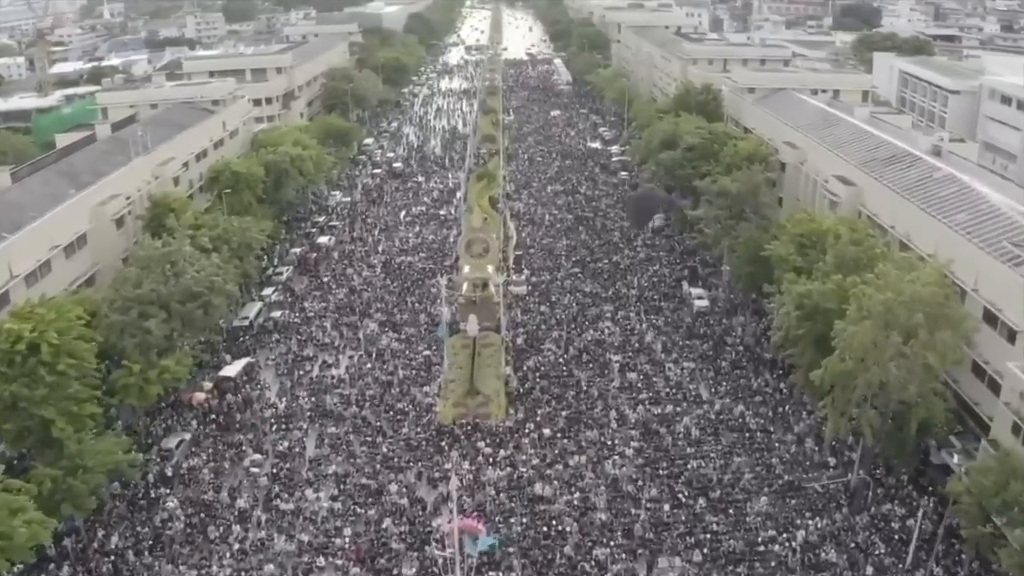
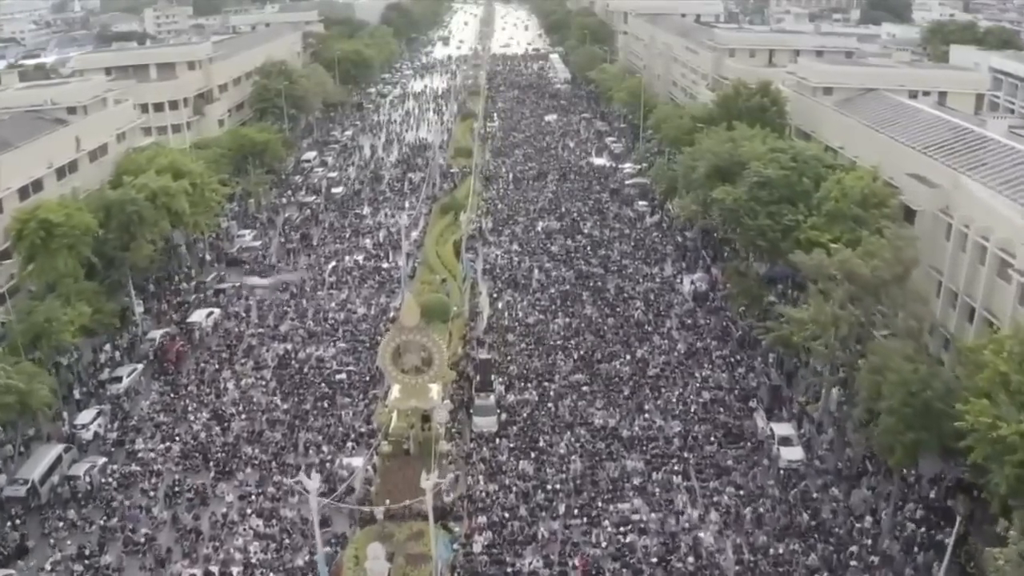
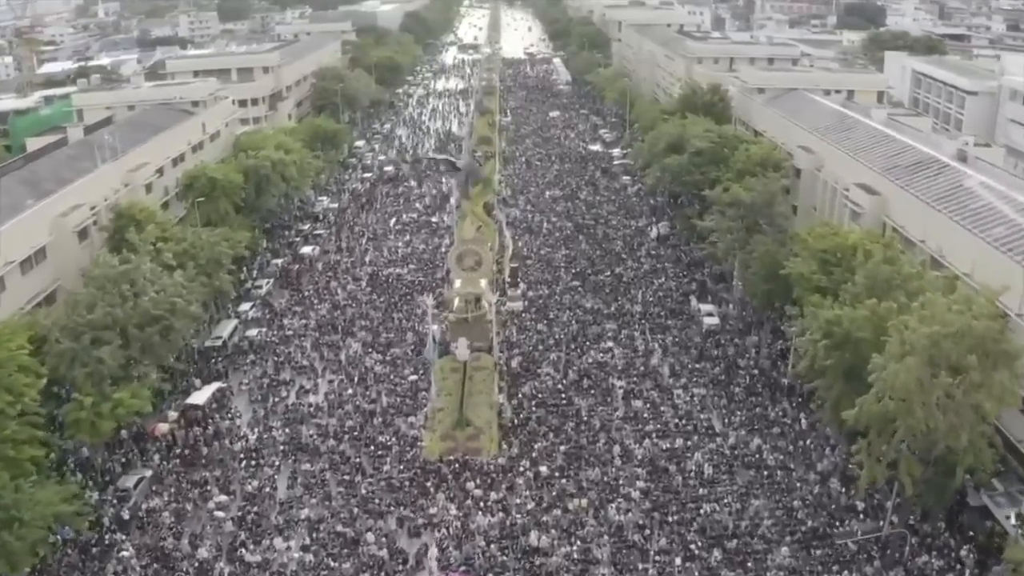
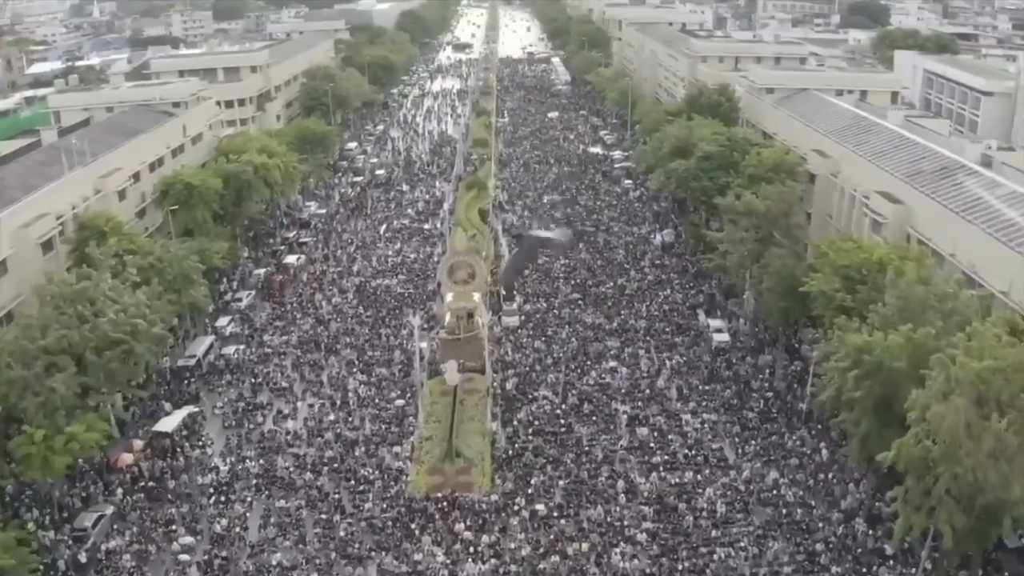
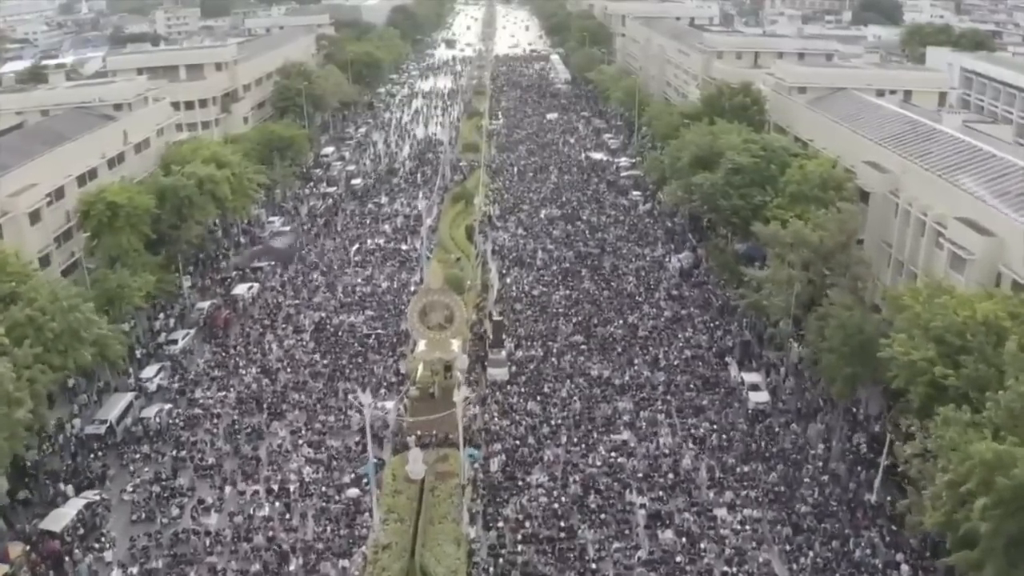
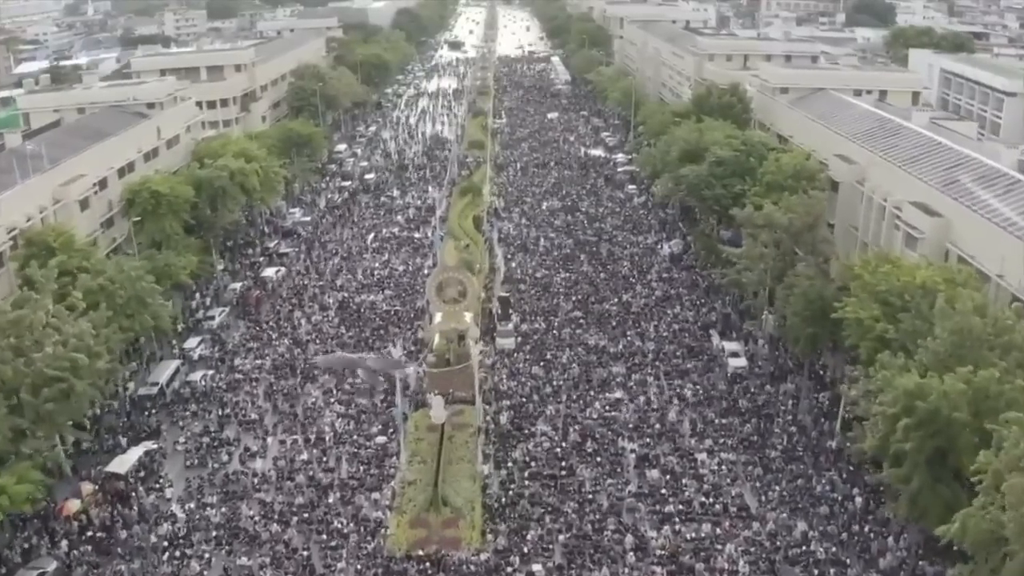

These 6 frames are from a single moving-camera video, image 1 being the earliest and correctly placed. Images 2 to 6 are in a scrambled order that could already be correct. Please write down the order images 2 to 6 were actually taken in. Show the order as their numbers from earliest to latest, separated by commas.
3, 4, 6, 5, 2
